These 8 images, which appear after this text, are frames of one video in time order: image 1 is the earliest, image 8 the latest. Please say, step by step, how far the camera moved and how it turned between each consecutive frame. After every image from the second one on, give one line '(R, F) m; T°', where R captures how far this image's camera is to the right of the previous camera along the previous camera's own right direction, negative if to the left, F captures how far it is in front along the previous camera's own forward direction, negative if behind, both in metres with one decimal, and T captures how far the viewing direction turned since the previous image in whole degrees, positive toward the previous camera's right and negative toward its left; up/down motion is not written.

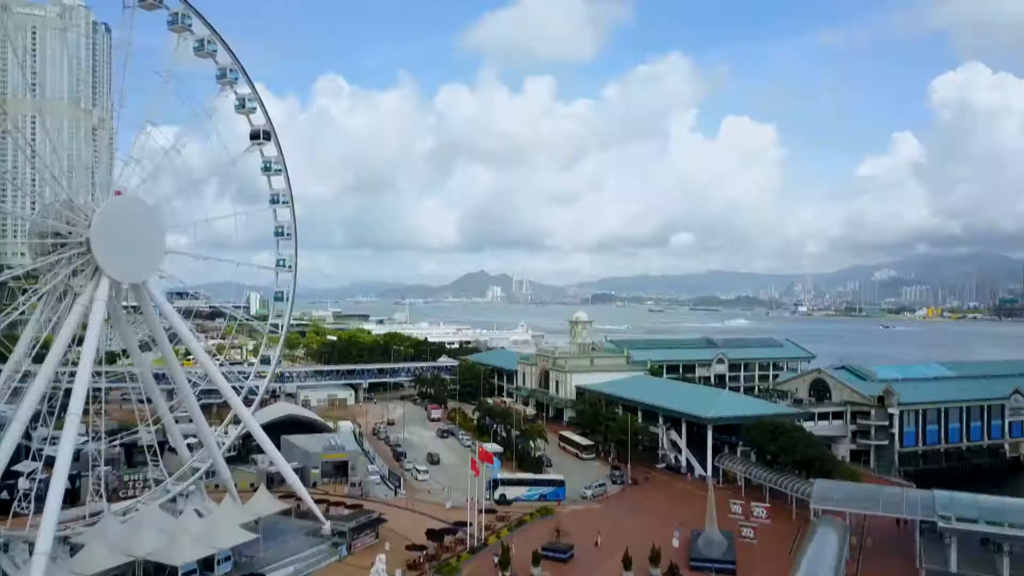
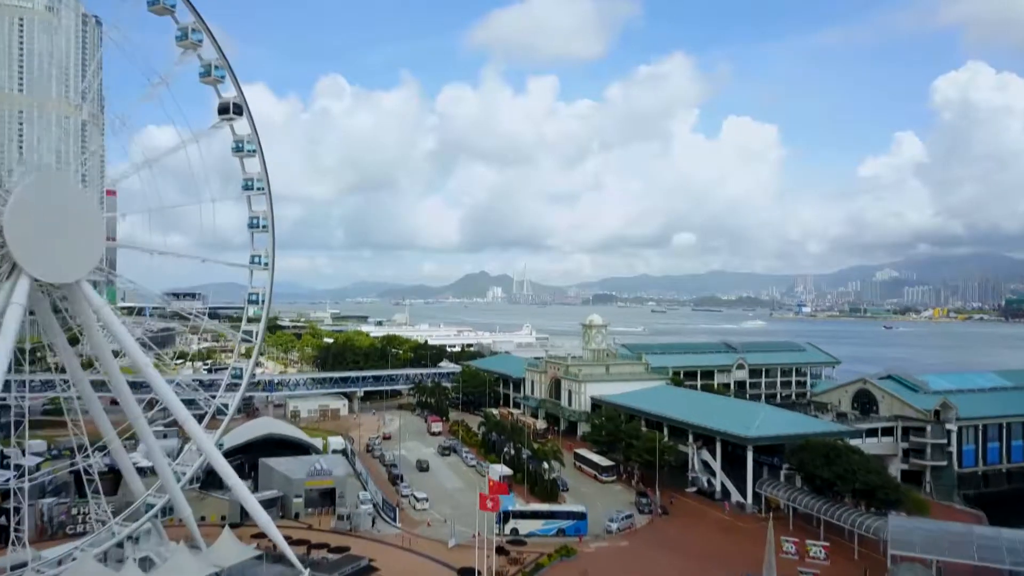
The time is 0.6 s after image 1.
(-0.5, +4.9) m; 0°
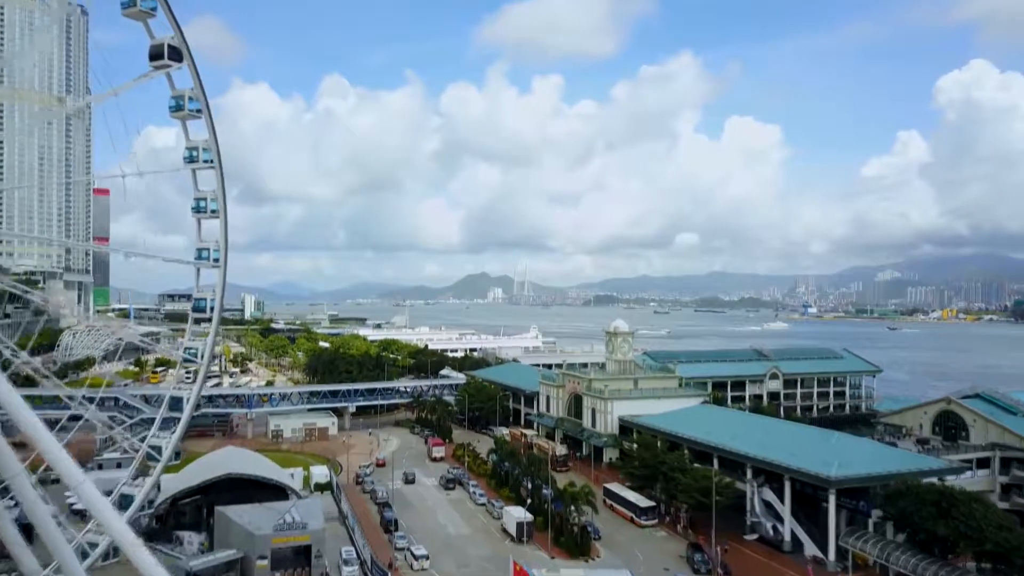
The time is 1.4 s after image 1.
(-0.7, +6.9) m; 0°
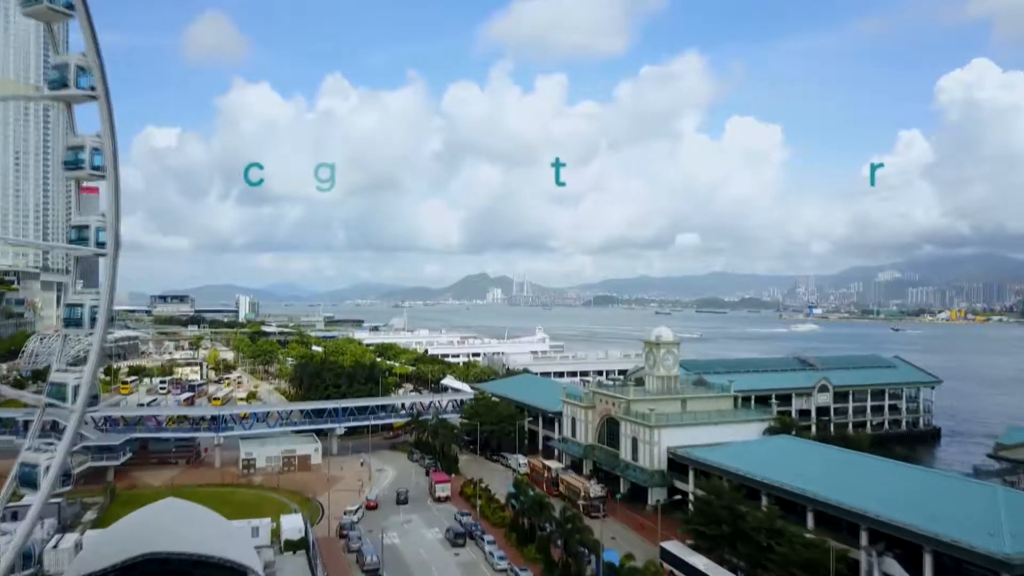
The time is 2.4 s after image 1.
(-1.0, +8.0) m; 0°
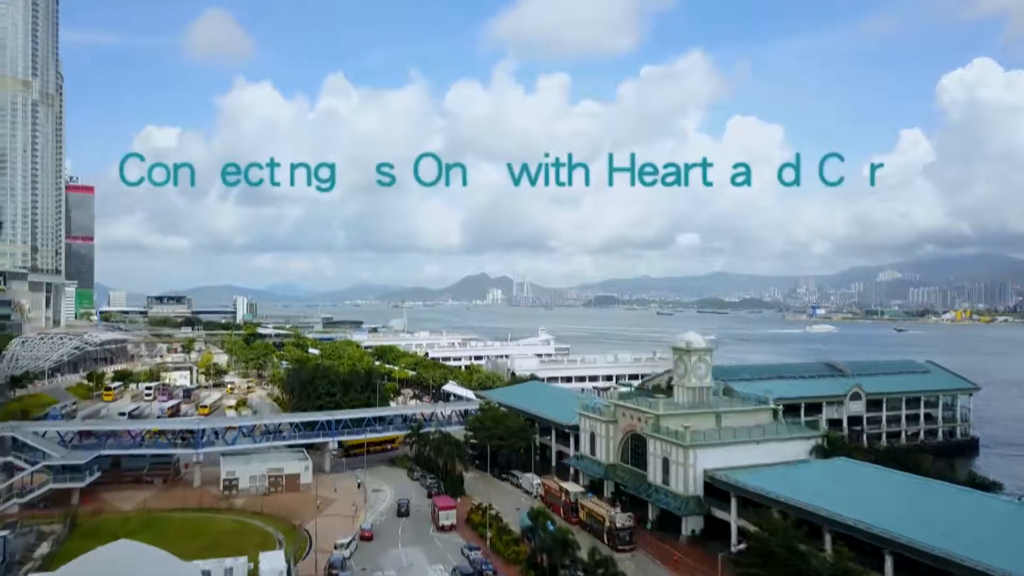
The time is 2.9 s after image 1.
(-0.5, +4.1) m; 0°
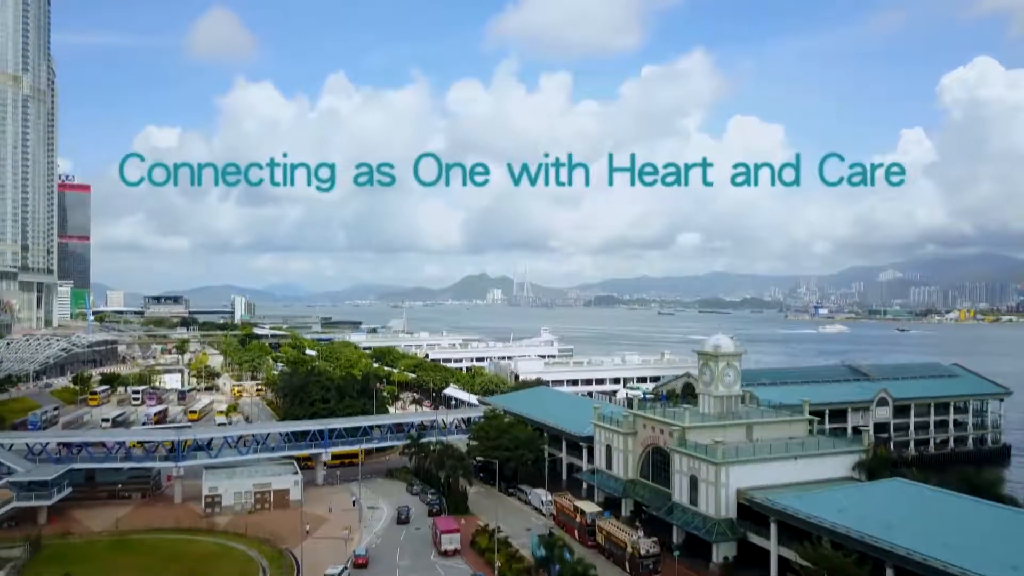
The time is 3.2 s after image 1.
(-0.4, +3.1) m; 0°
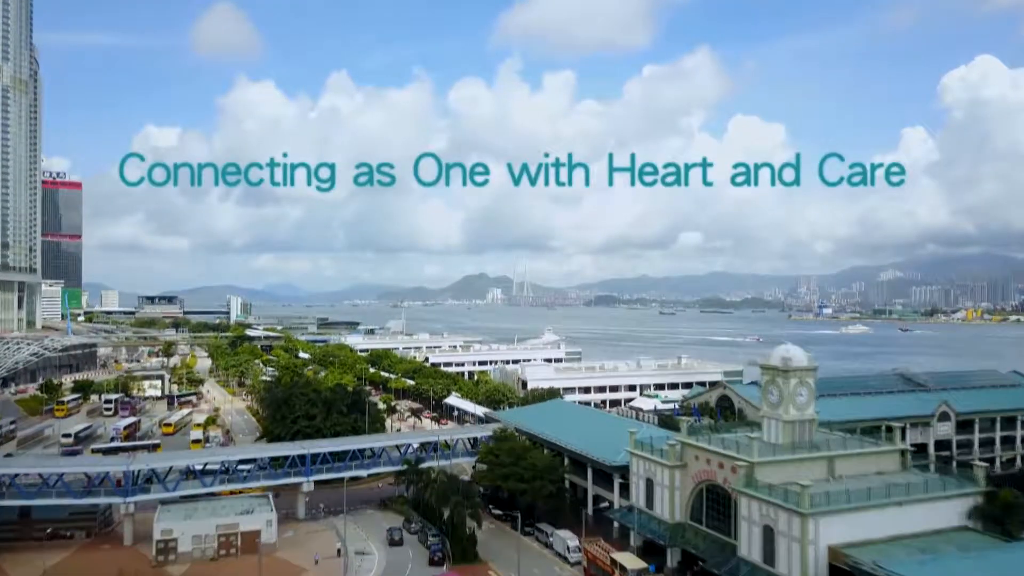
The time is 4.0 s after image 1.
(-0.7, +6.0) m; 0°
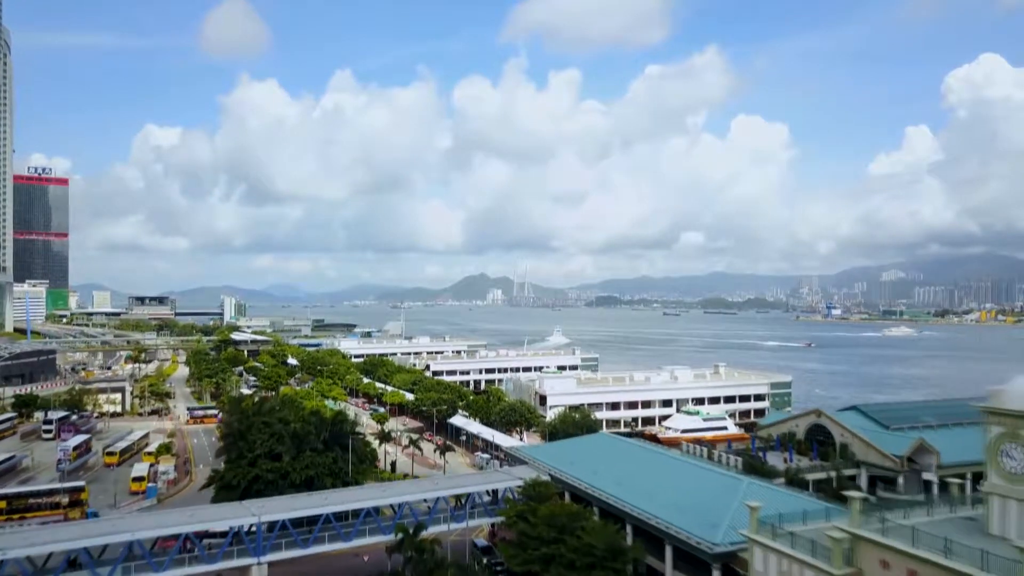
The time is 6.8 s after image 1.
(-1.2, +10.1) m; 0°
